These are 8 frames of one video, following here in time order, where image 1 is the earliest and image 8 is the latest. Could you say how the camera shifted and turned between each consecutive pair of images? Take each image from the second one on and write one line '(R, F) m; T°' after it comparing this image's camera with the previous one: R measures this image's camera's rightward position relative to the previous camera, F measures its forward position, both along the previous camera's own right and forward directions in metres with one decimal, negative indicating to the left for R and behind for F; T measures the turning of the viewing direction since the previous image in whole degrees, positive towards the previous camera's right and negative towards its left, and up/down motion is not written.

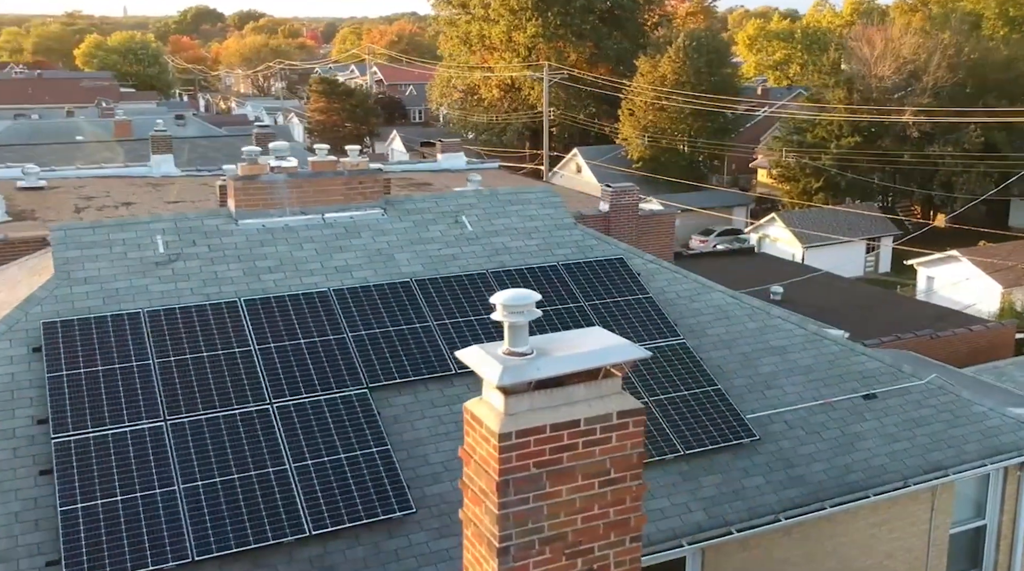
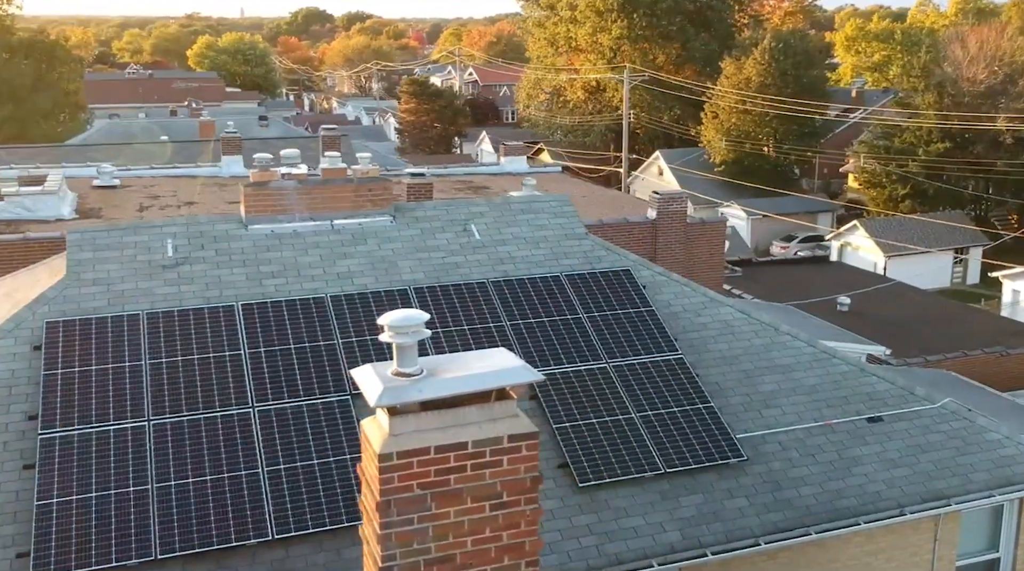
(+1.2, +0.1) m; -5°
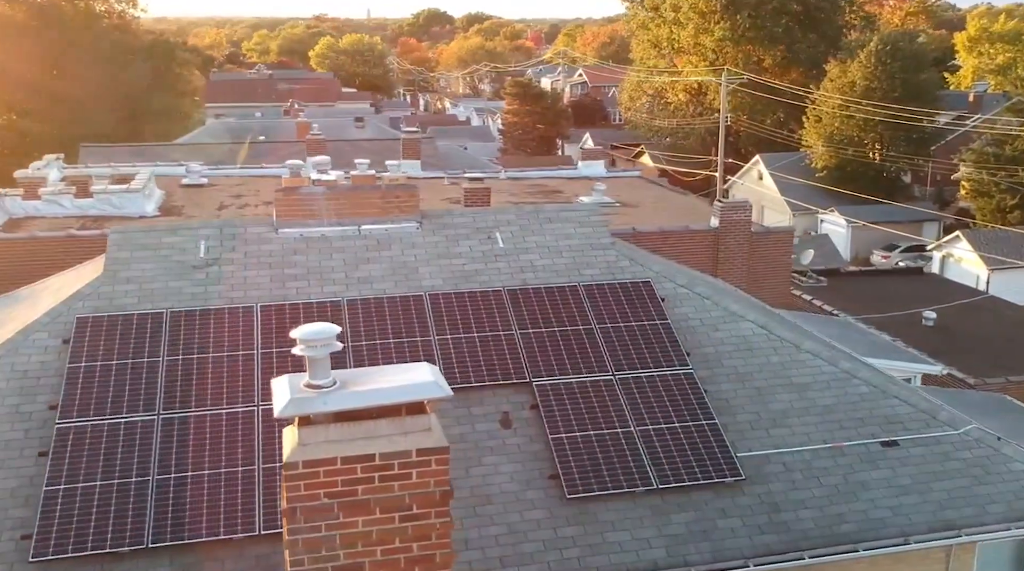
(+1.1, 0.0) m; -6°
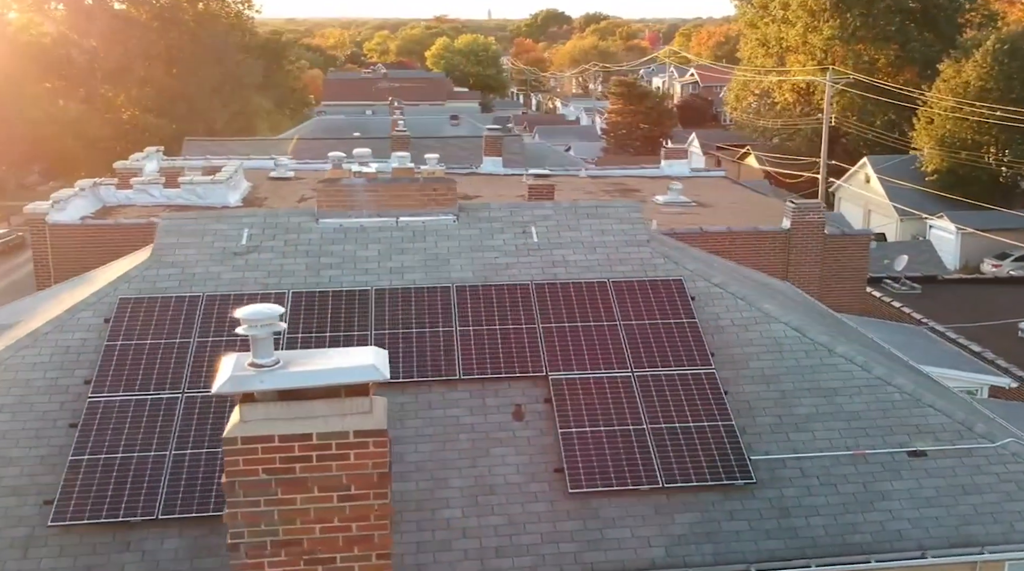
(+1.0, 0.0) m; -6°
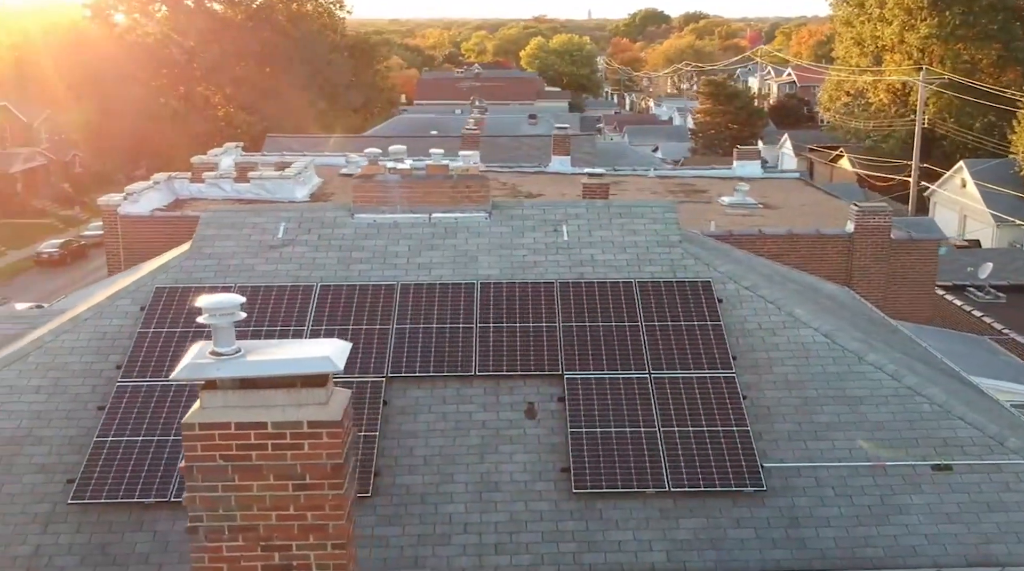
(+0.8, 0.0) m; -5°
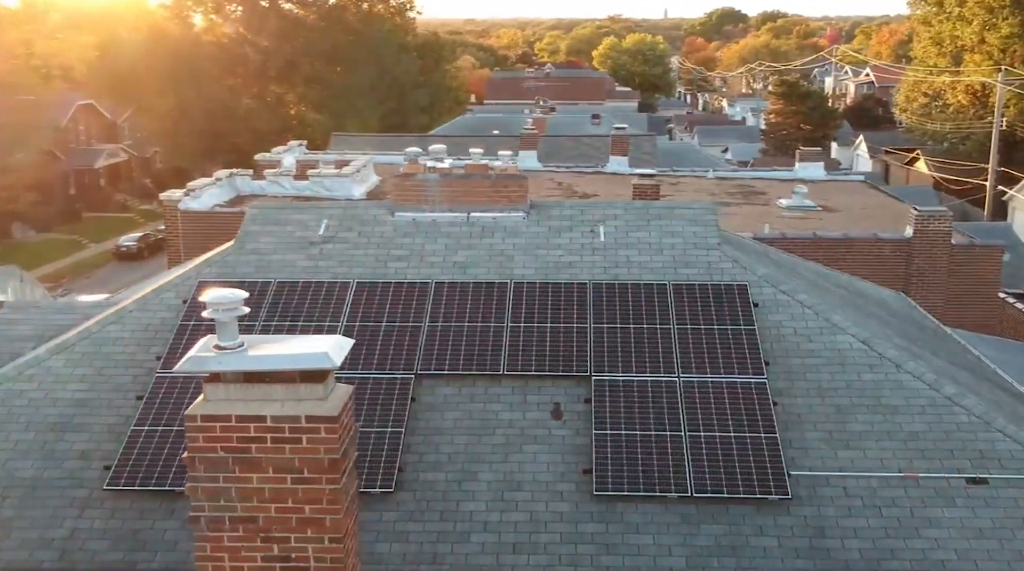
(+0.4, 0.0) m; -4°
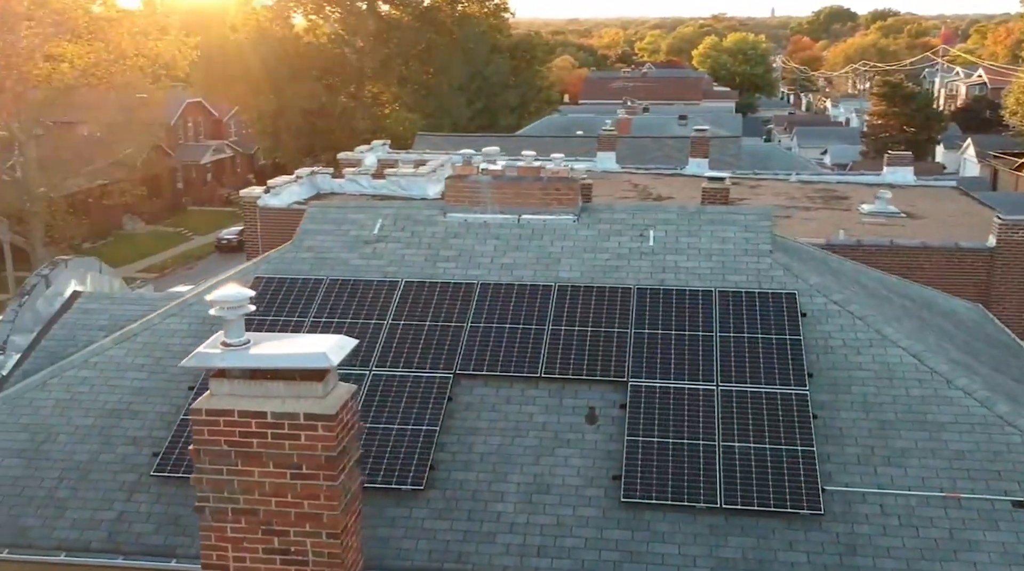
(+0.6, 0.0) m; -5°
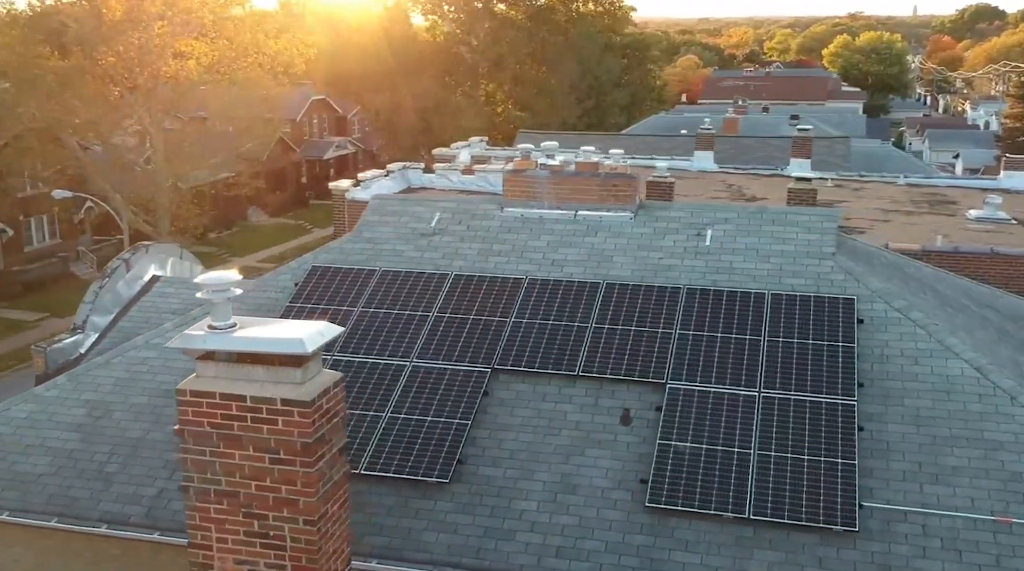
(+0.9, +0.2) m; -7°
